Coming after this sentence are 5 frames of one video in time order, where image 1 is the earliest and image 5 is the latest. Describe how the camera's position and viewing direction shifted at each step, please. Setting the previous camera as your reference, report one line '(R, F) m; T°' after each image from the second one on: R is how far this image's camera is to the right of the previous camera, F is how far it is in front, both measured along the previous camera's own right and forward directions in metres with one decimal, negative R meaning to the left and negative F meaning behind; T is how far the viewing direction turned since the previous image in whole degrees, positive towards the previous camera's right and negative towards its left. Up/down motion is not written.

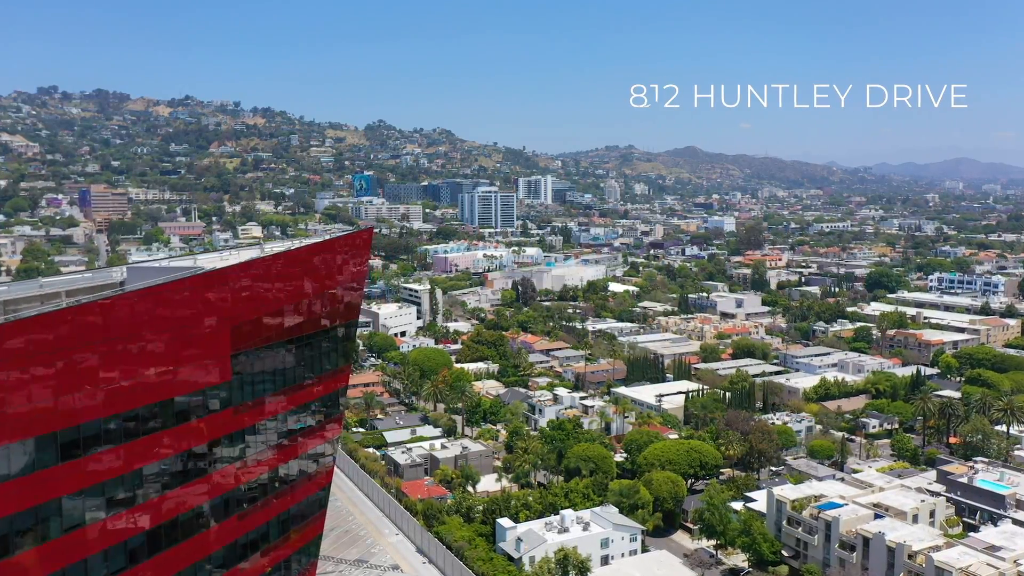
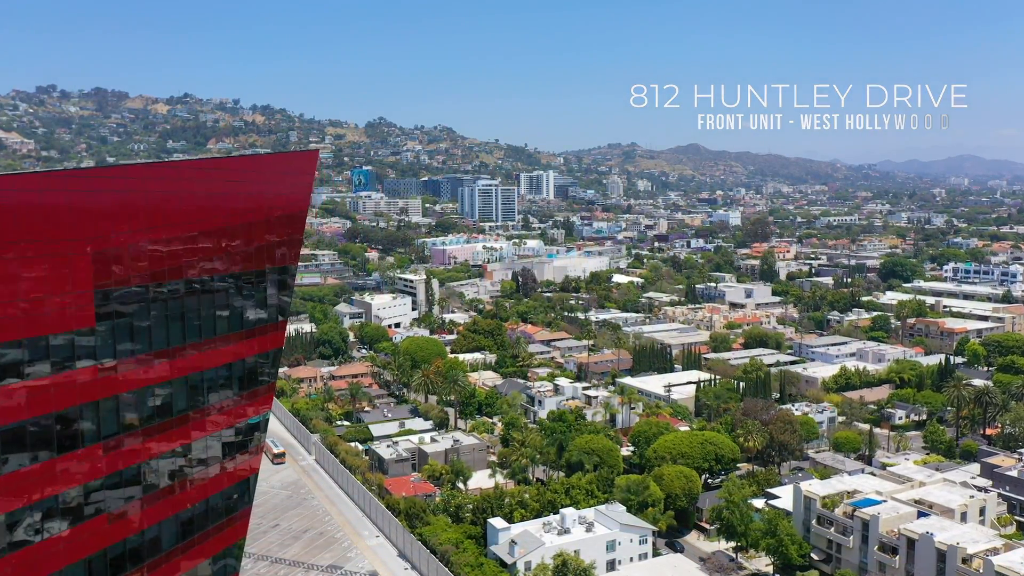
(+0.5, +5.2) m; 0°
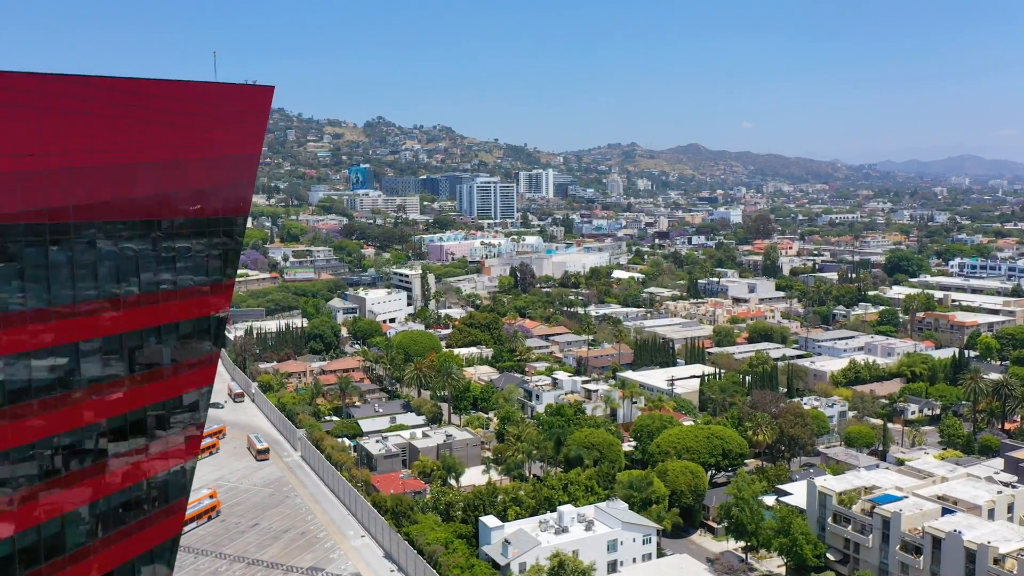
(+0.3, +2.7) m; 0°
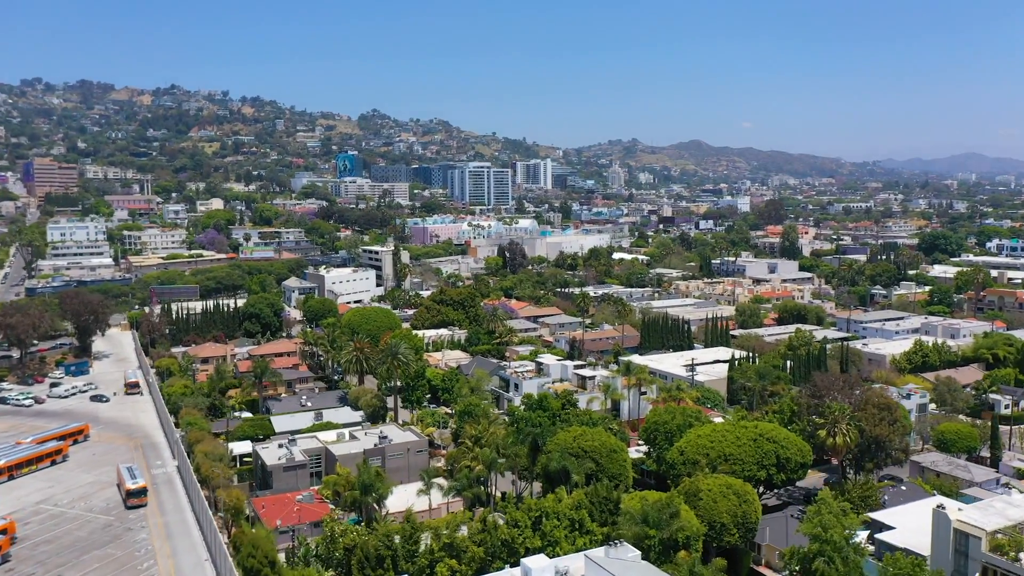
(+1.8, +15.1) m; 0°
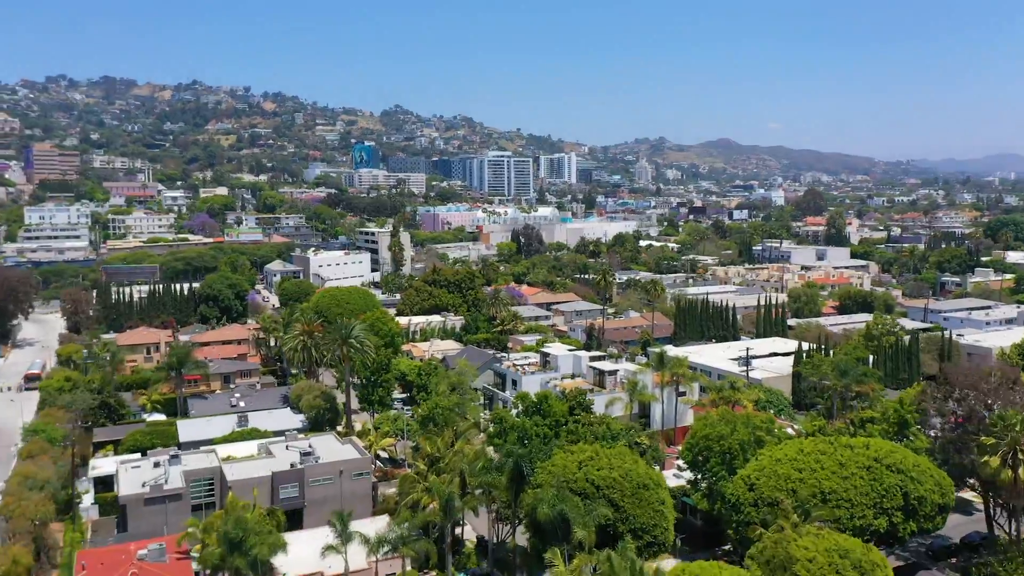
(+1.3, +11.6) m; -2°
